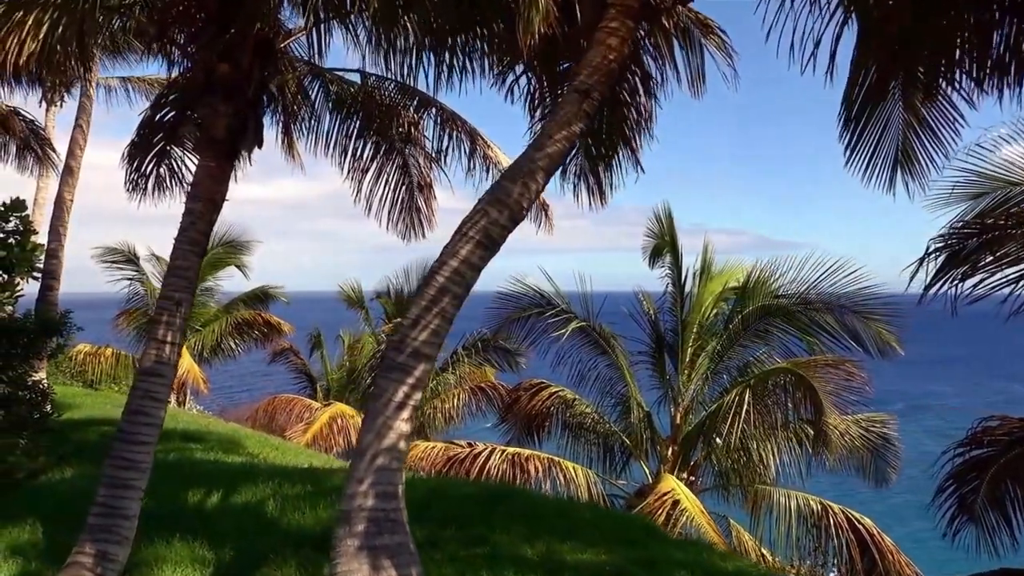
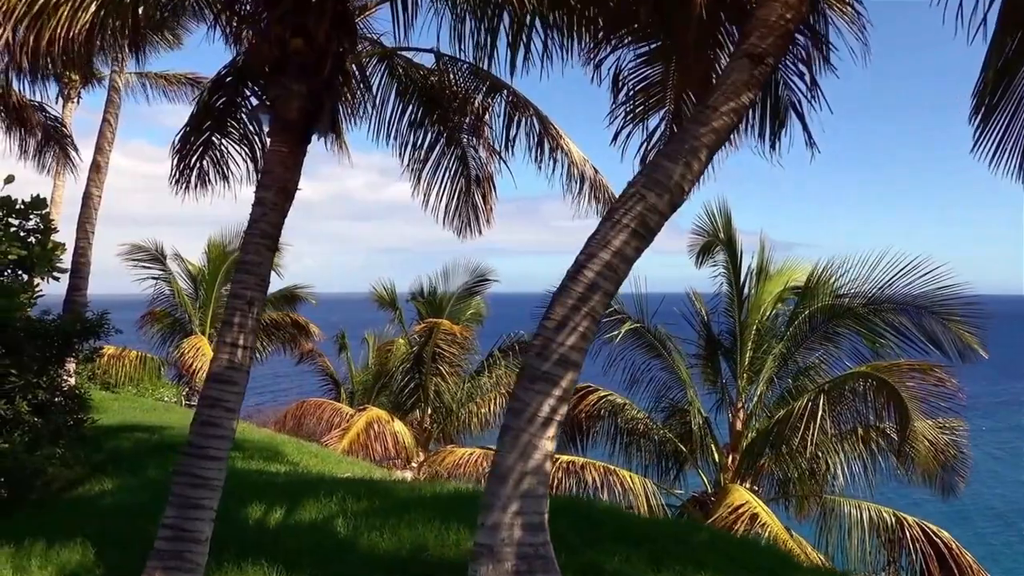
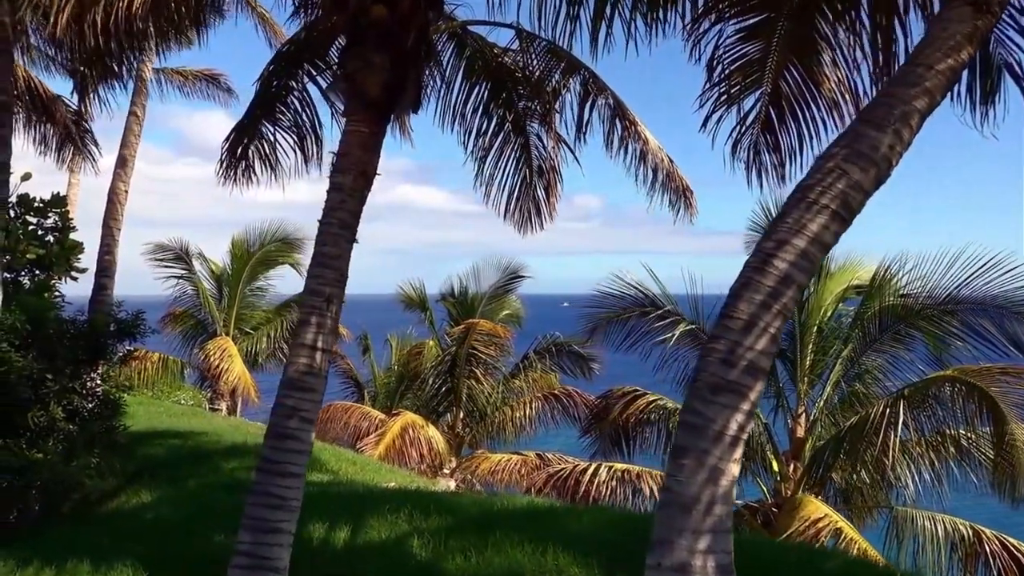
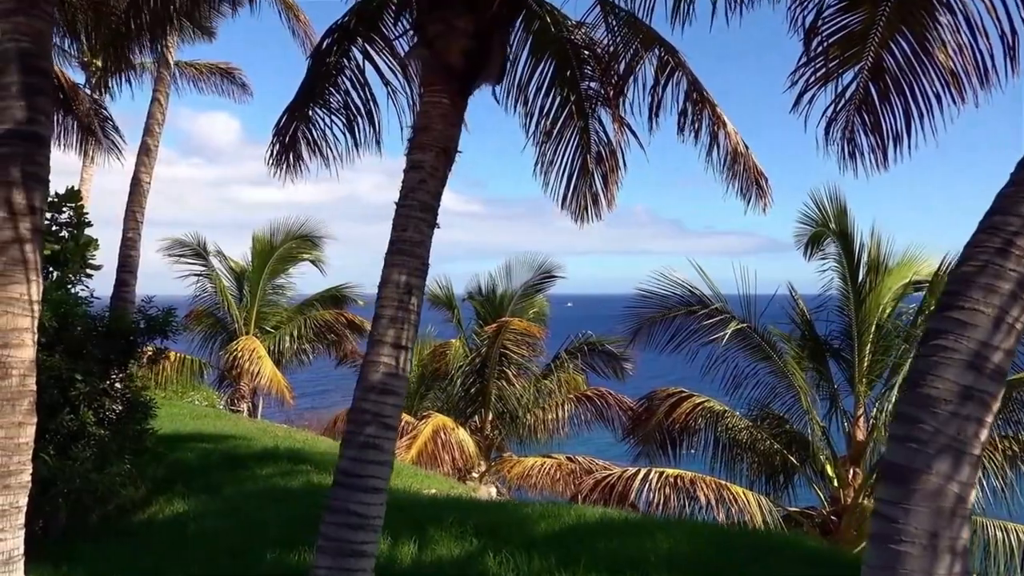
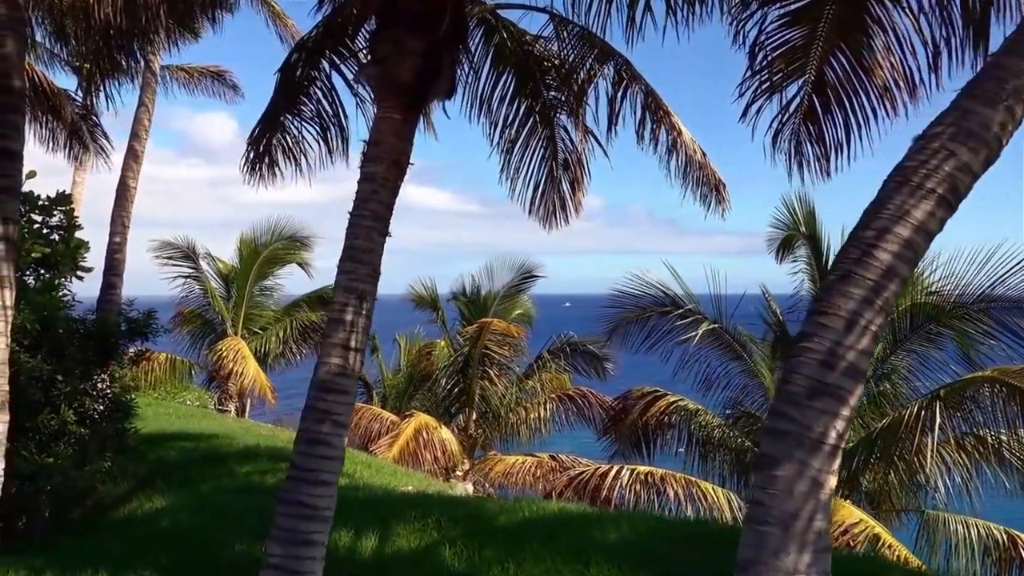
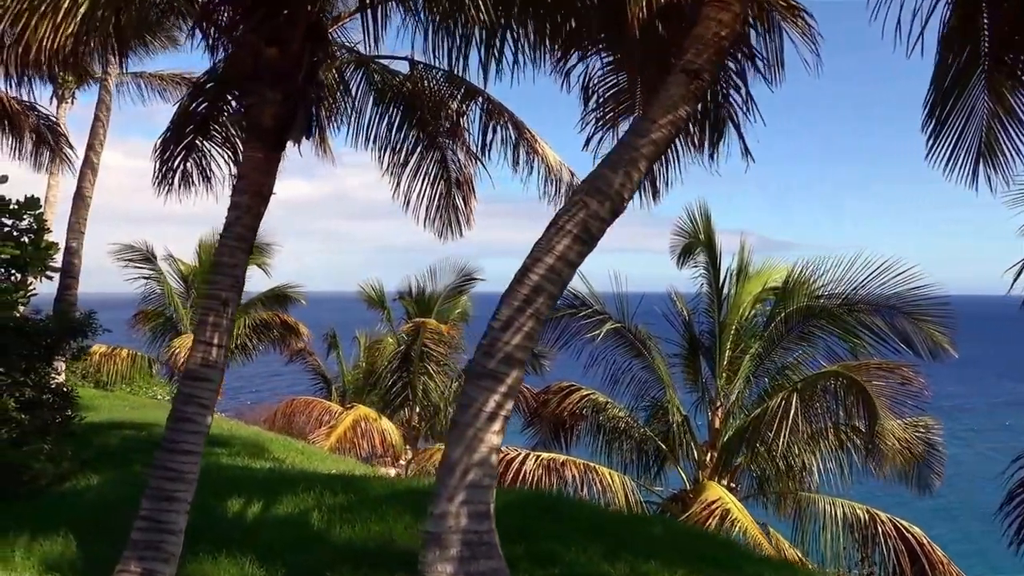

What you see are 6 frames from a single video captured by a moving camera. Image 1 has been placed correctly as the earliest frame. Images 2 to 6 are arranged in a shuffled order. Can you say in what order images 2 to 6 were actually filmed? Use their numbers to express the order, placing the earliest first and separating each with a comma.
6, 2, 3, 5, 4
